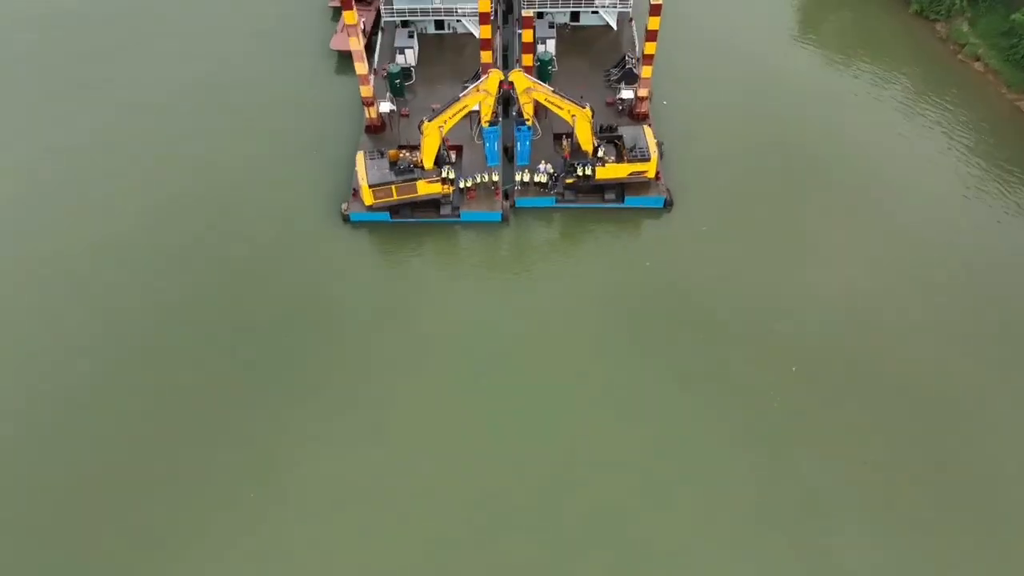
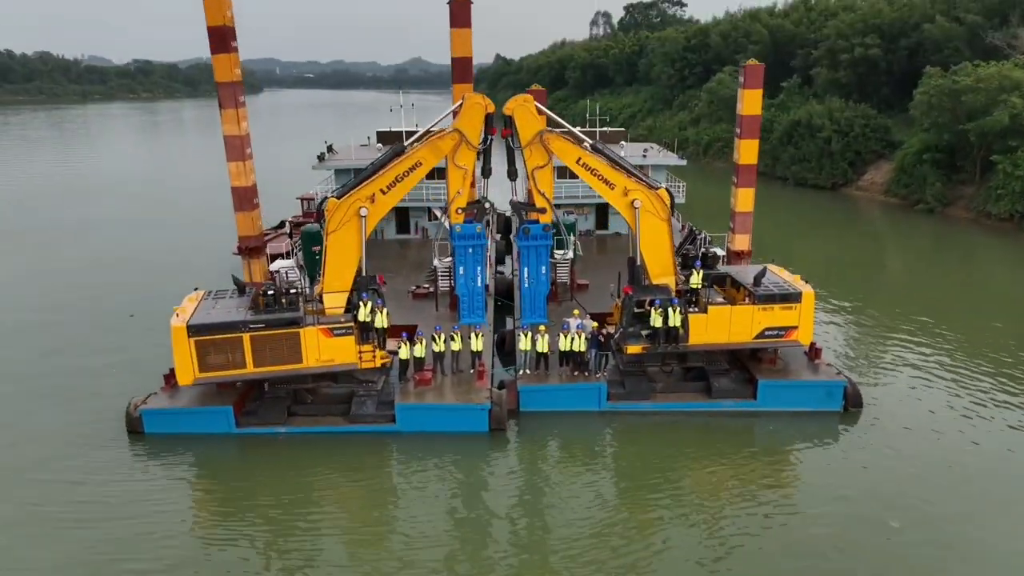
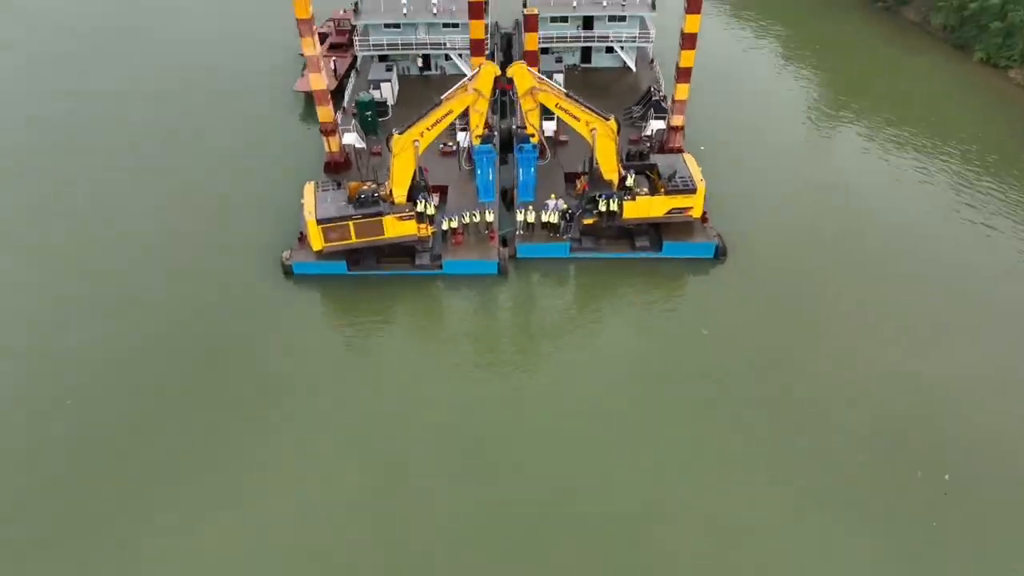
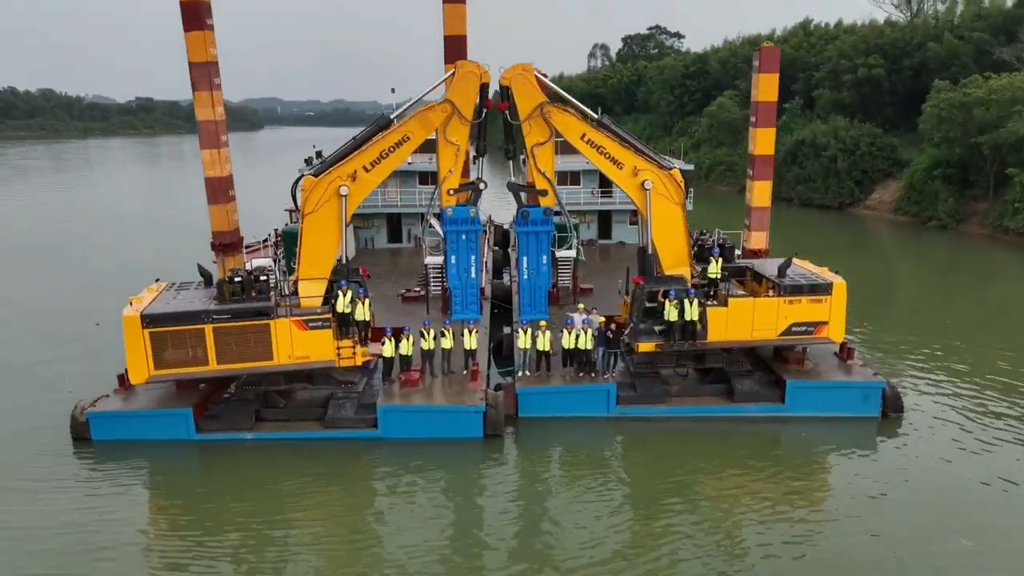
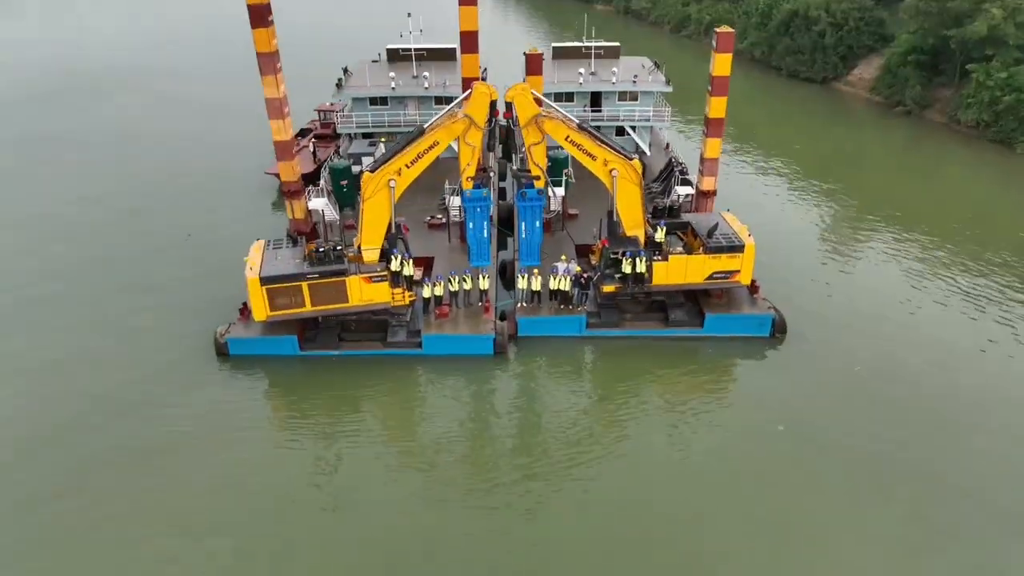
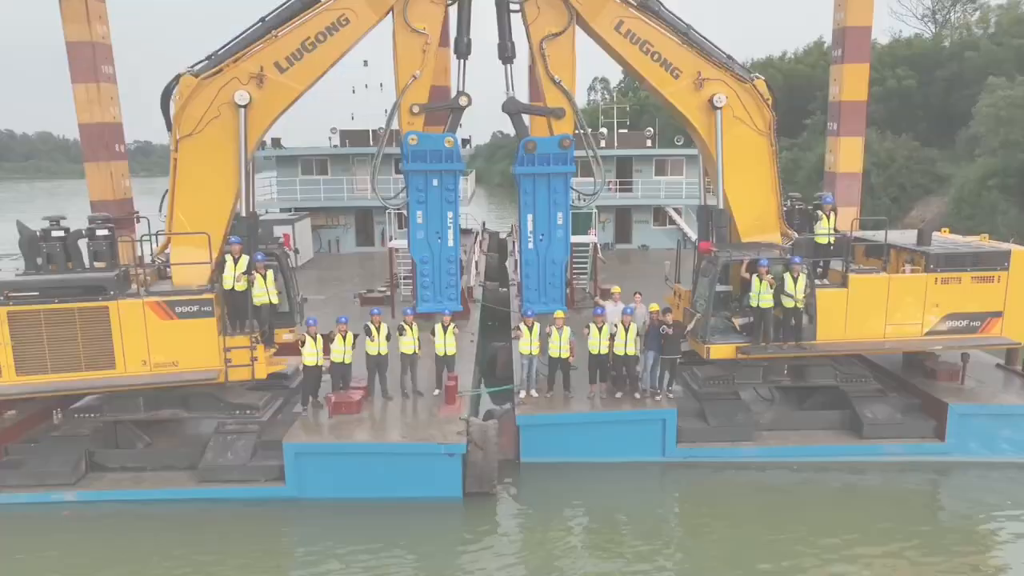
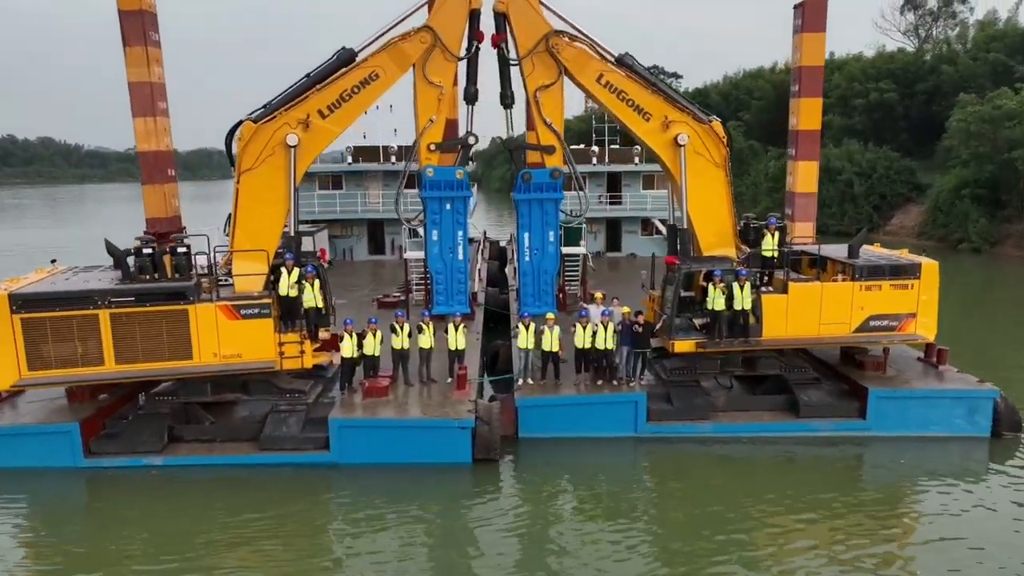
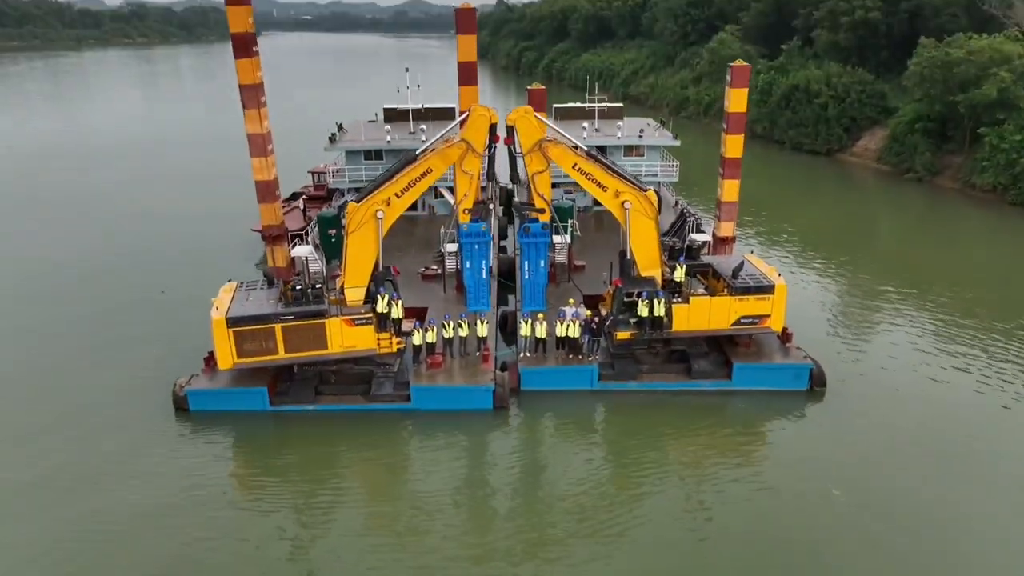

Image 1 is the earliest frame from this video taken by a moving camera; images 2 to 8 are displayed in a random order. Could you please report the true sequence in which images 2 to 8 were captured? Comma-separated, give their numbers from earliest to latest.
3, 5, 8, 2, 4, 7, 6
